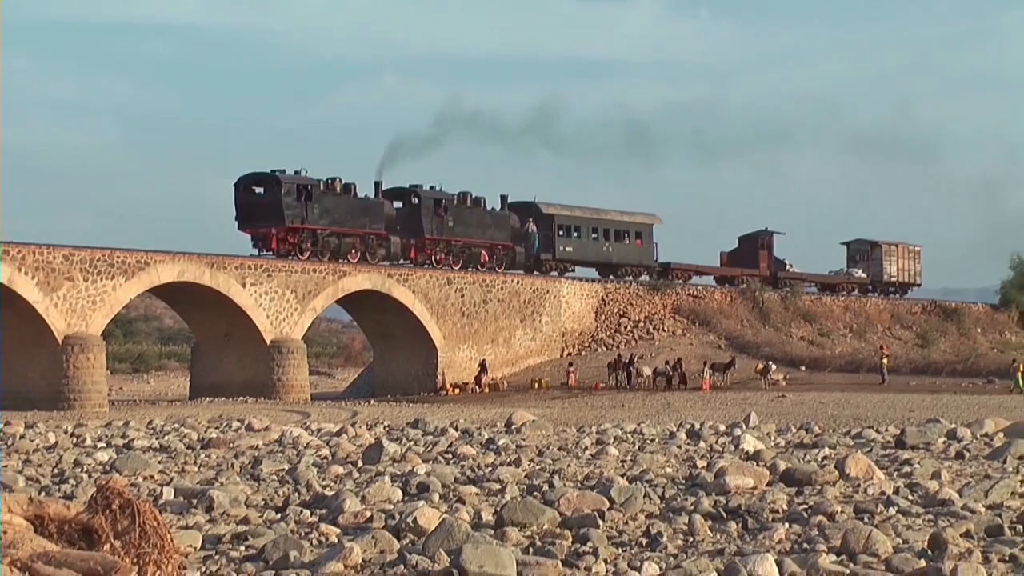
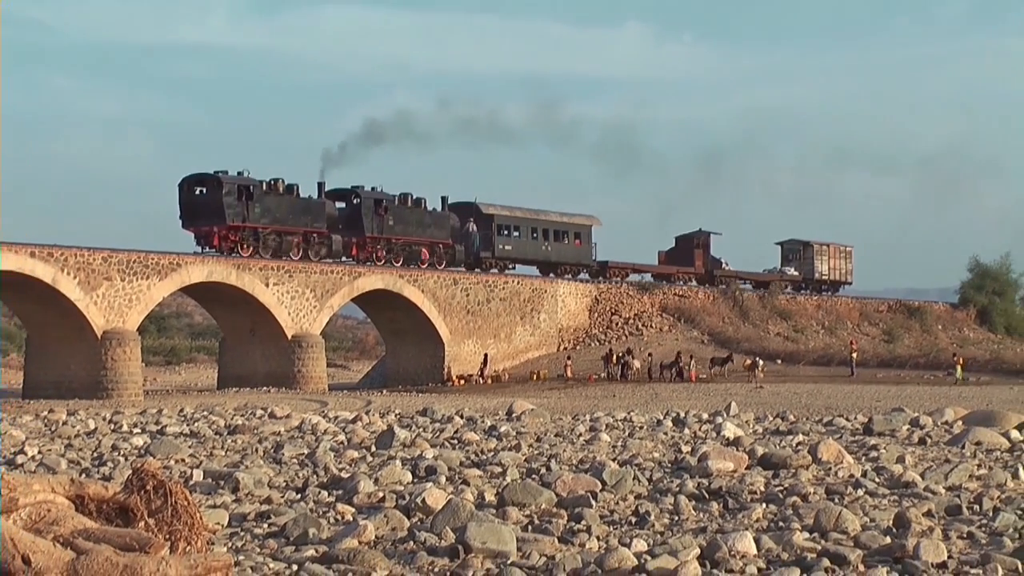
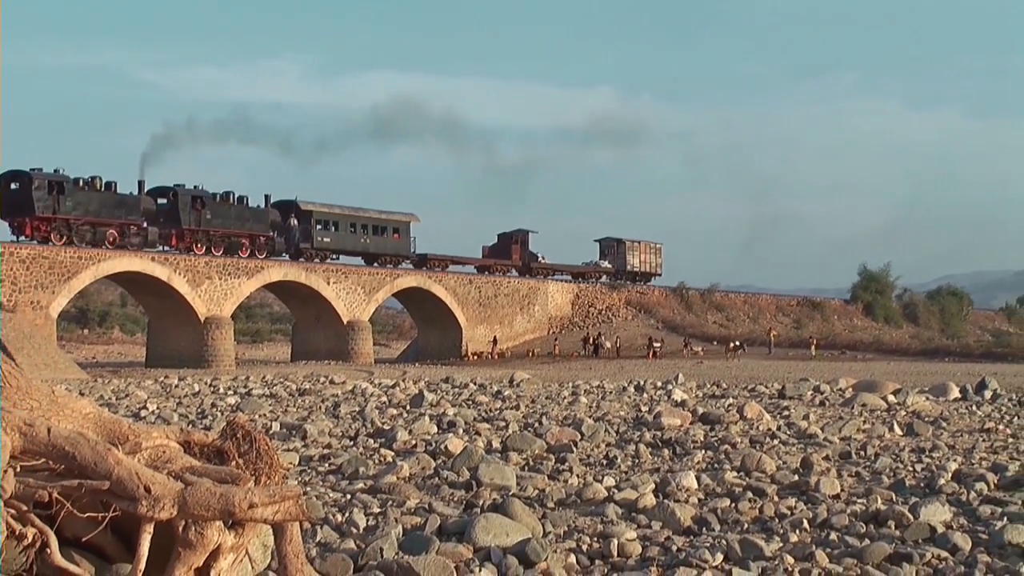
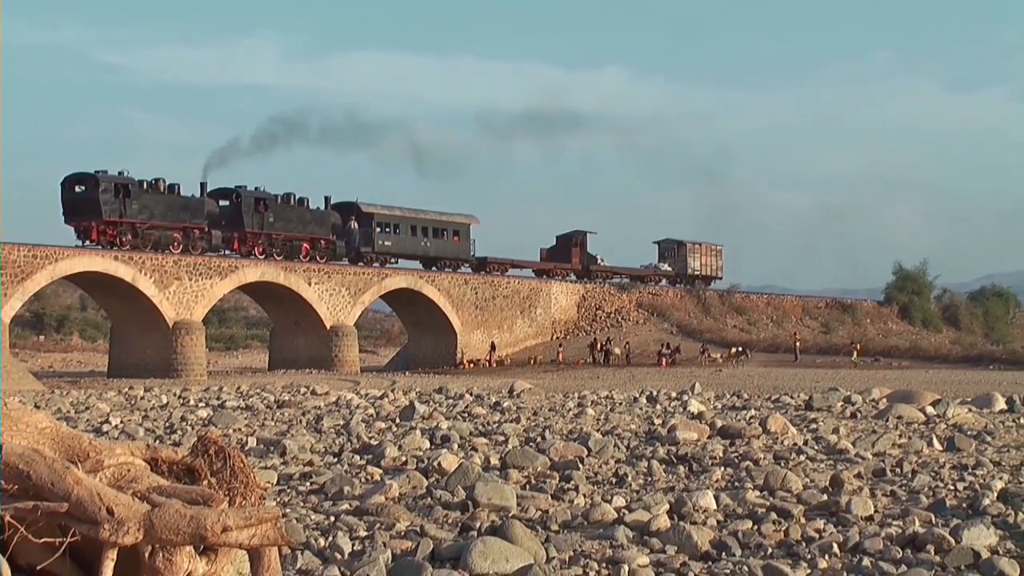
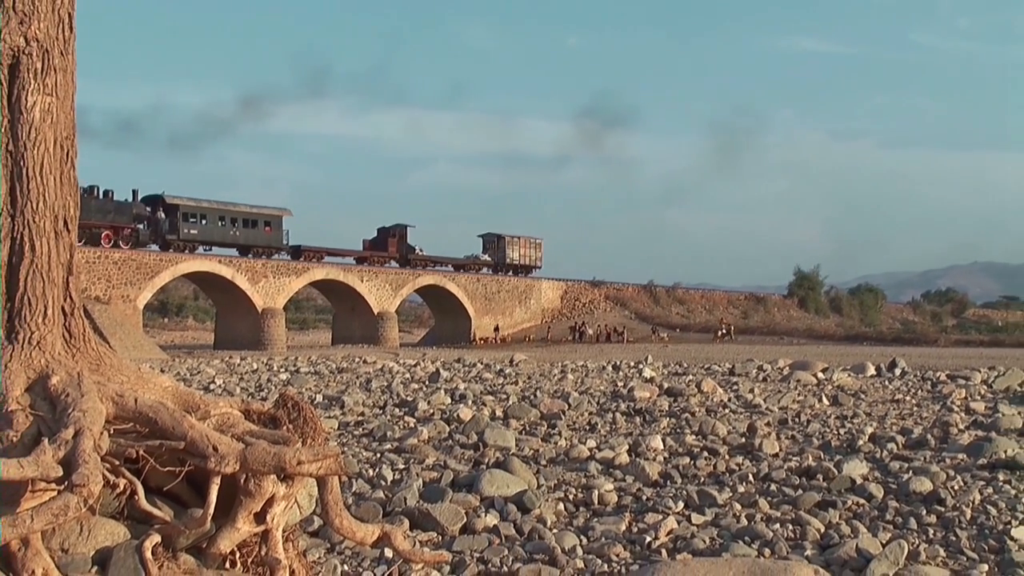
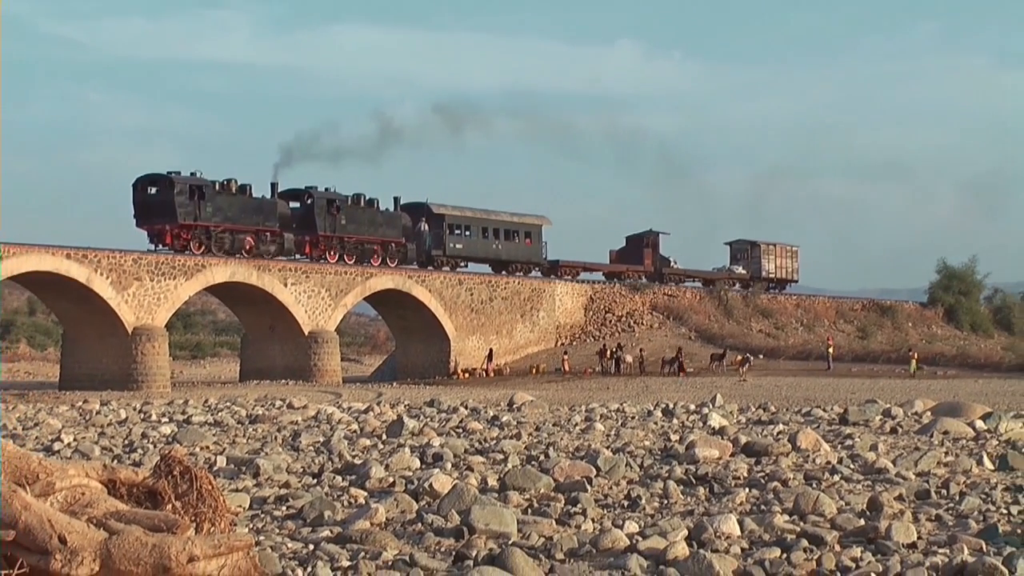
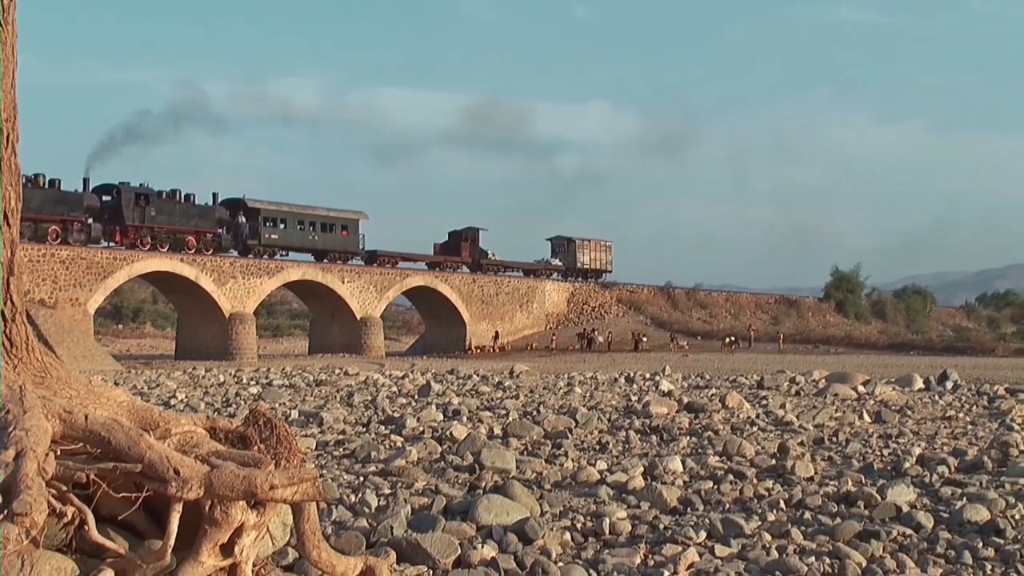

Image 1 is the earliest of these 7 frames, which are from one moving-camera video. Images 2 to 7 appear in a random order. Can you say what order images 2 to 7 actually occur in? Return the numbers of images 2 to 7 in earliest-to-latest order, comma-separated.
2, 6, 4, 3, 7, 5
